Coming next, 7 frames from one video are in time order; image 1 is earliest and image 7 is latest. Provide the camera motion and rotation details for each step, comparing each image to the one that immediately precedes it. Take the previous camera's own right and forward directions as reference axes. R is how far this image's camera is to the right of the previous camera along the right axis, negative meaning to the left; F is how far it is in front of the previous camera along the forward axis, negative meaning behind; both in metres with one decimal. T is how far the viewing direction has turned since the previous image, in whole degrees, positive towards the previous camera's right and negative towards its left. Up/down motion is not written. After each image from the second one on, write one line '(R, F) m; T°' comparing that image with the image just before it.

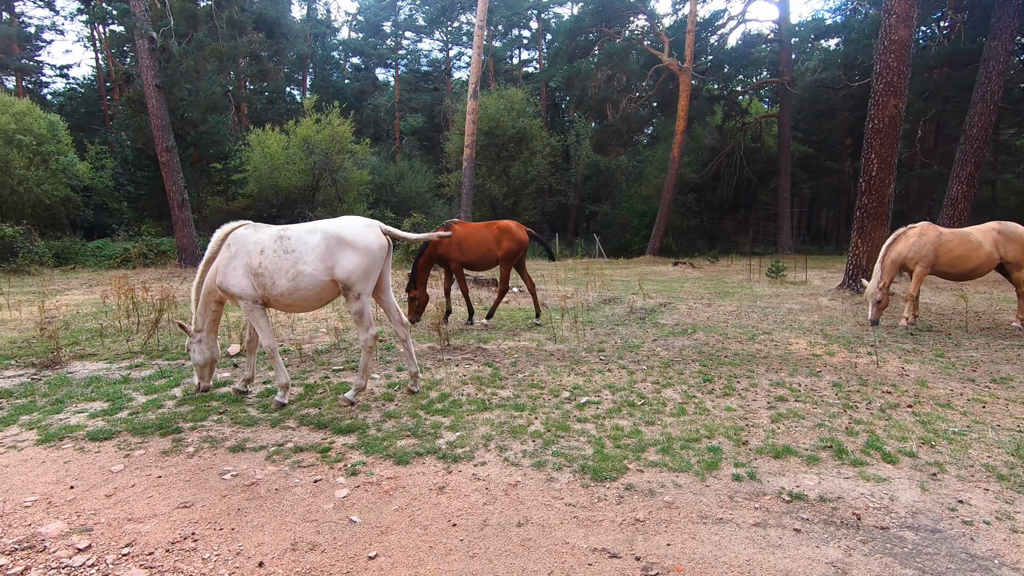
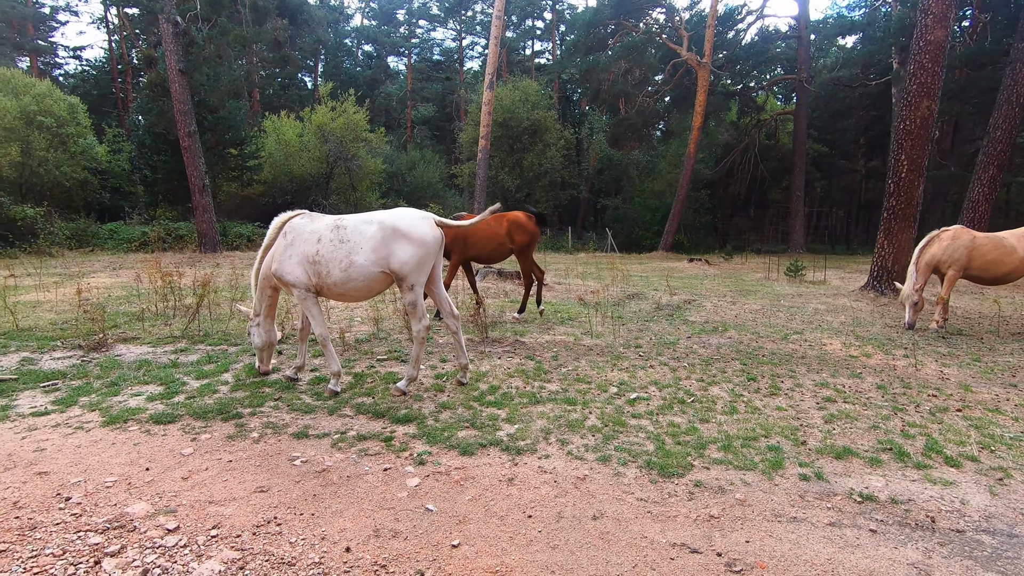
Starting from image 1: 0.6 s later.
(-0.4, 0.0) m; 0°
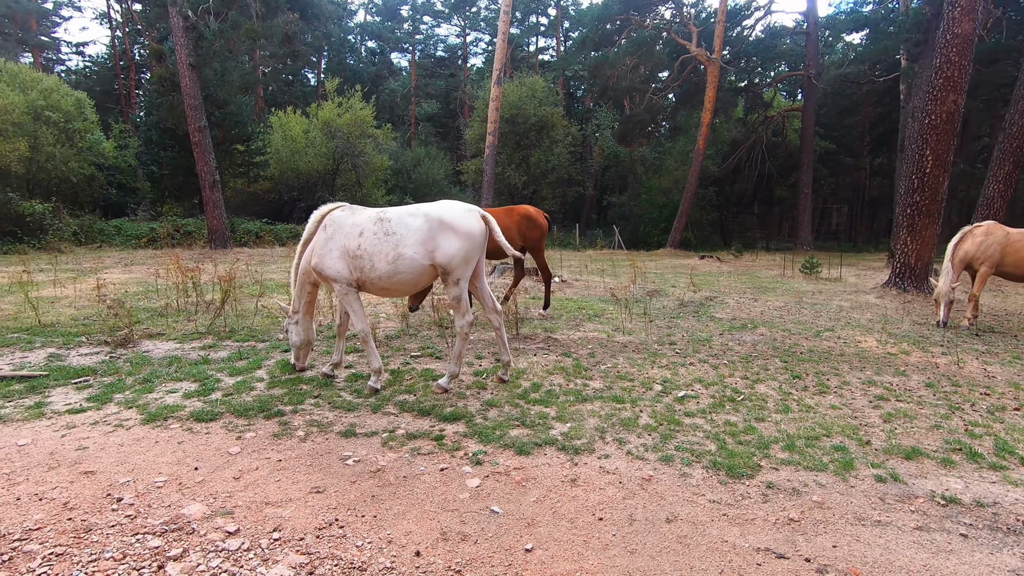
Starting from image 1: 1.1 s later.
(-0.3, +0.1) m; 0°
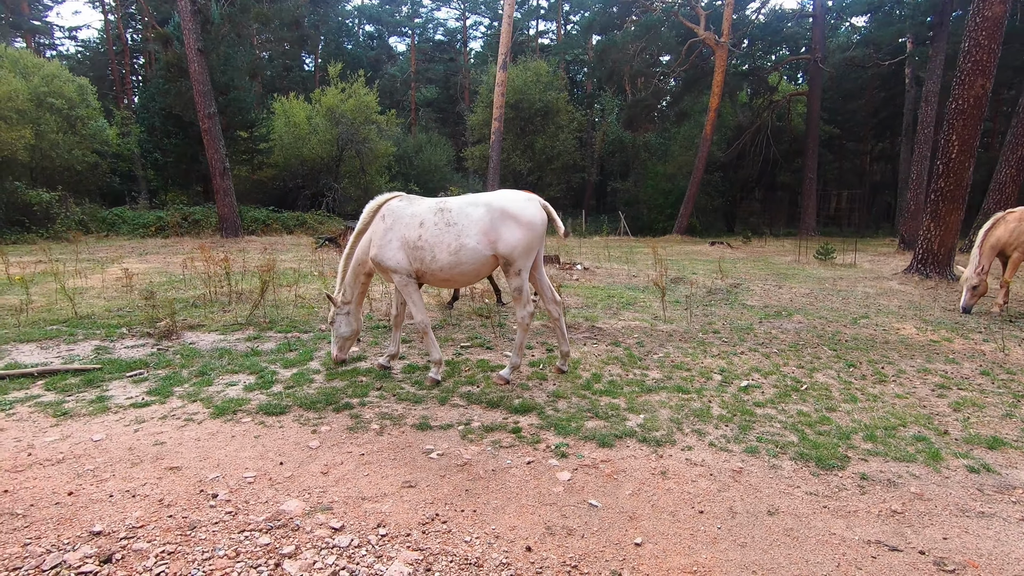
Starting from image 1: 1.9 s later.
(-0.5, 0.0) m; 0°
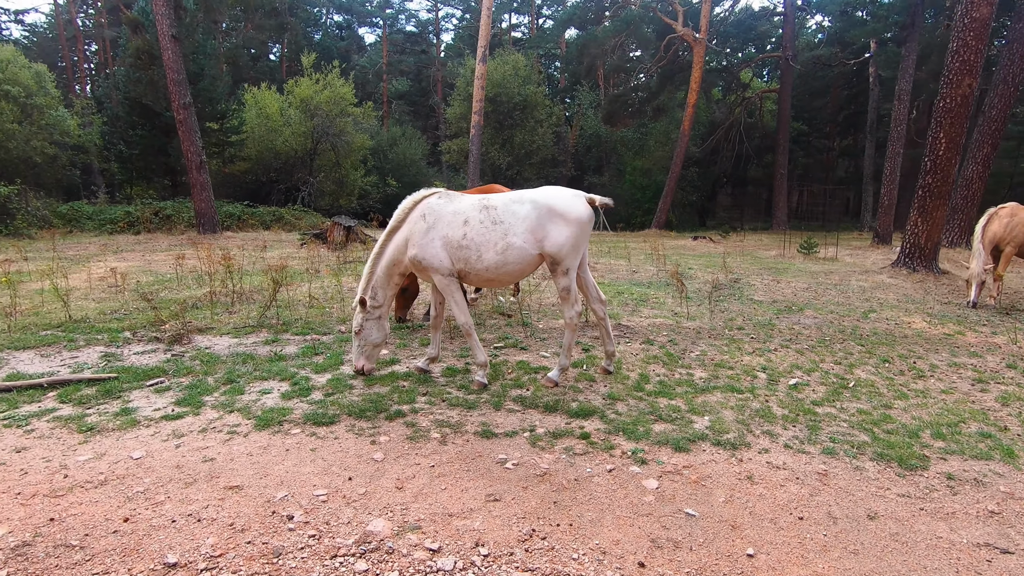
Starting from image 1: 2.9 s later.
(-0.6, +0.2) m; +3°
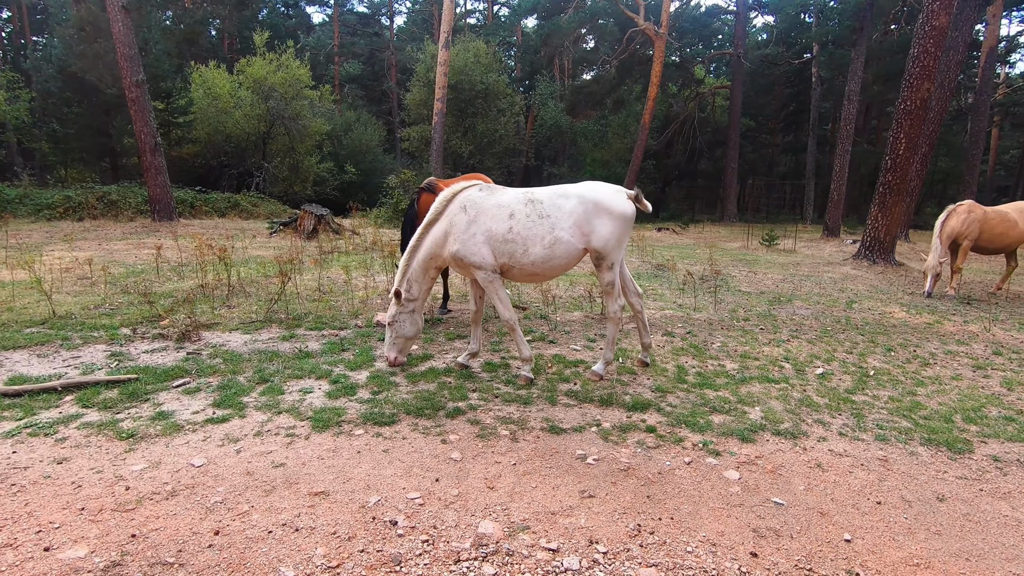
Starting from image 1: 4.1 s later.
(-0.7, +0.1) m; +5°
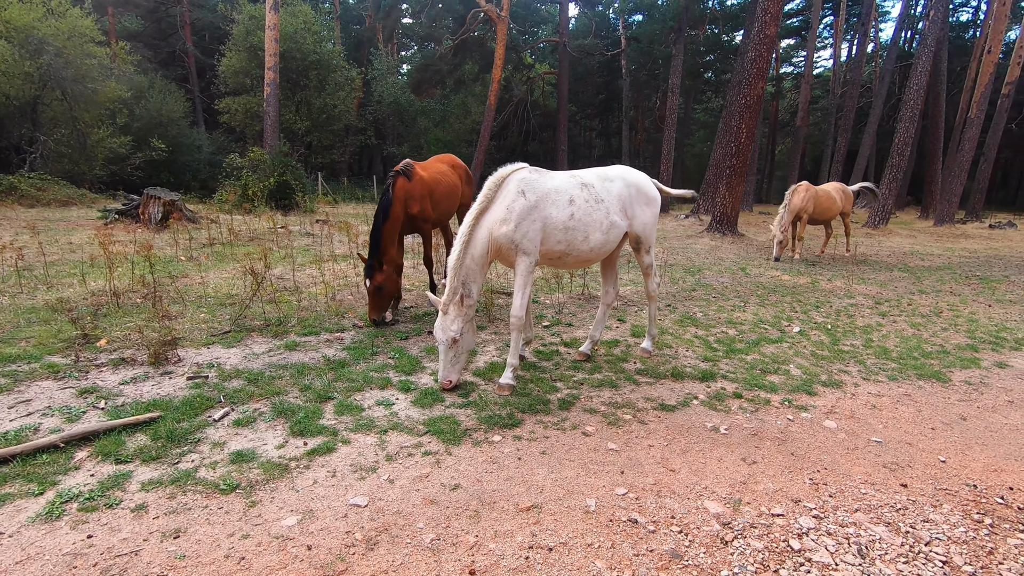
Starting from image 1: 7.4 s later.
(-1.7, +0.4) m; +19°
